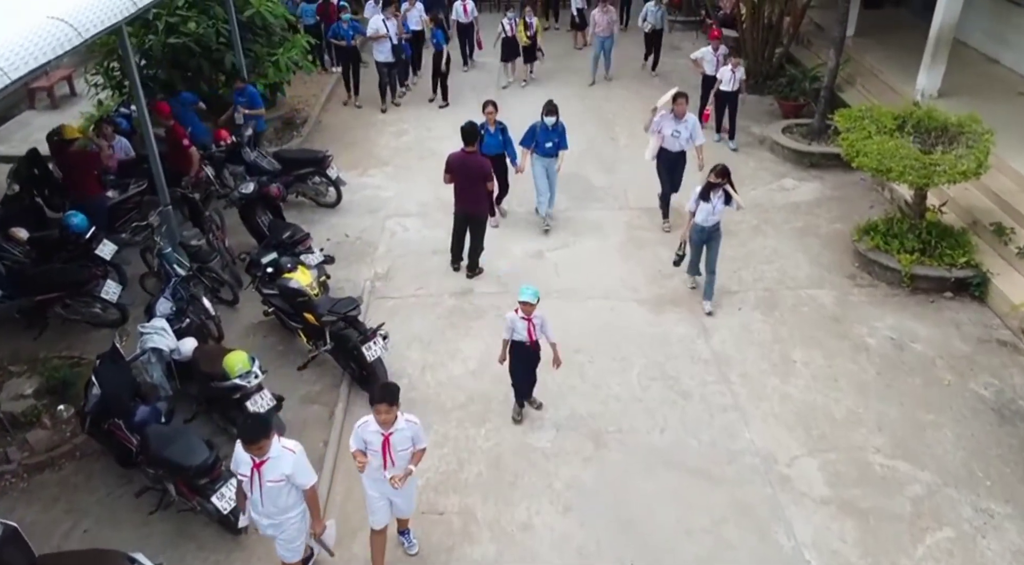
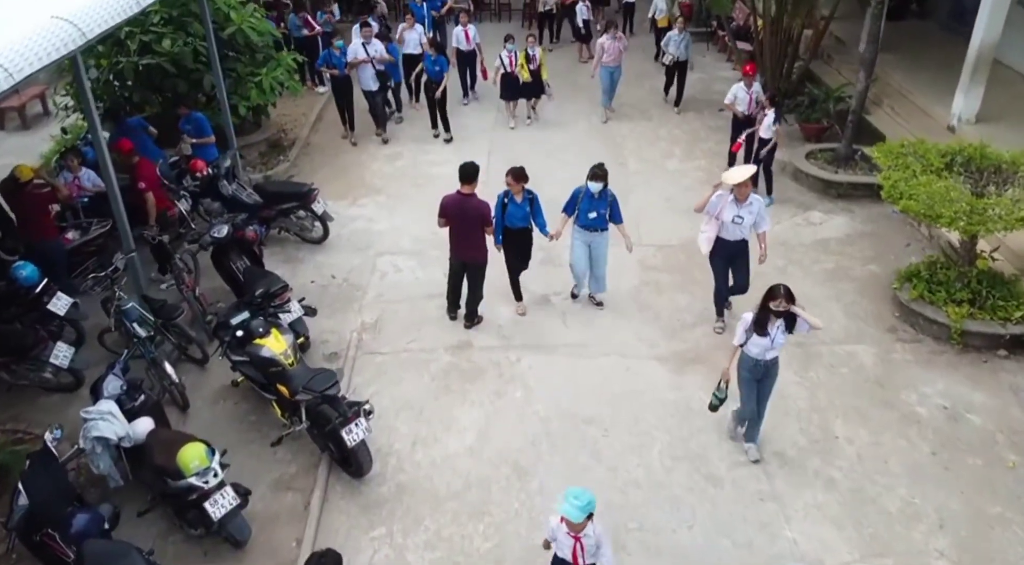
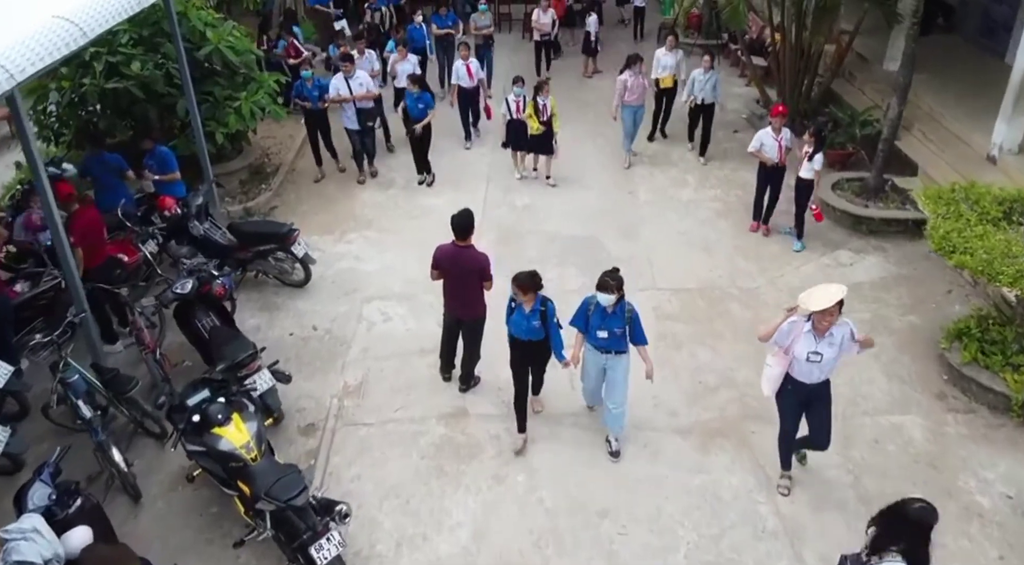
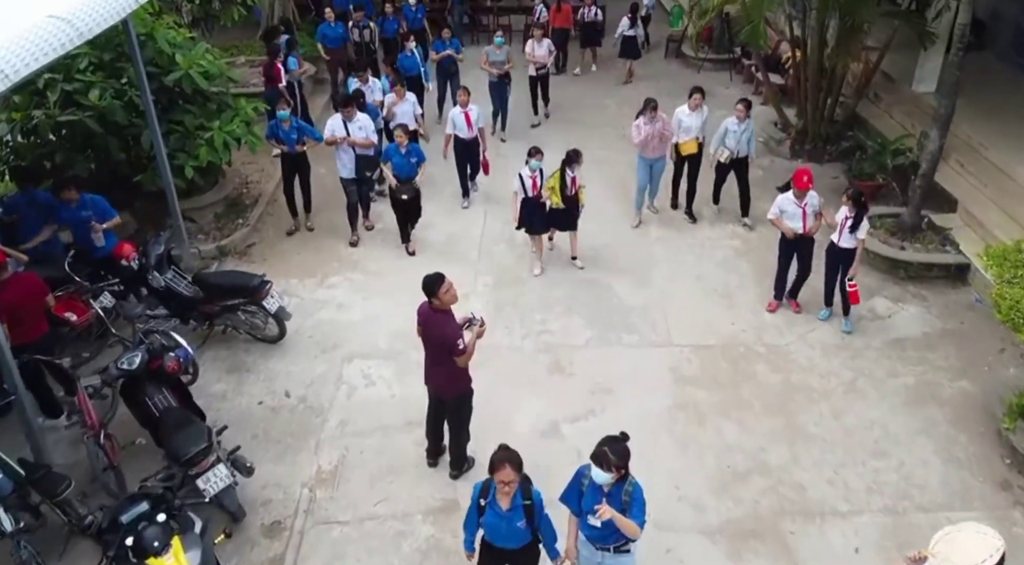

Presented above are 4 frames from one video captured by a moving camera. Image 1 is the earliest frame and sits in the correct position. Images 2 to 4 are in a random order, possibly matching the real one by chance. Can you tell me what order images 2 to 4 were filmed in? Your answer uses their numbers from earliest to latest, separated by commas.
2, 3, 4
